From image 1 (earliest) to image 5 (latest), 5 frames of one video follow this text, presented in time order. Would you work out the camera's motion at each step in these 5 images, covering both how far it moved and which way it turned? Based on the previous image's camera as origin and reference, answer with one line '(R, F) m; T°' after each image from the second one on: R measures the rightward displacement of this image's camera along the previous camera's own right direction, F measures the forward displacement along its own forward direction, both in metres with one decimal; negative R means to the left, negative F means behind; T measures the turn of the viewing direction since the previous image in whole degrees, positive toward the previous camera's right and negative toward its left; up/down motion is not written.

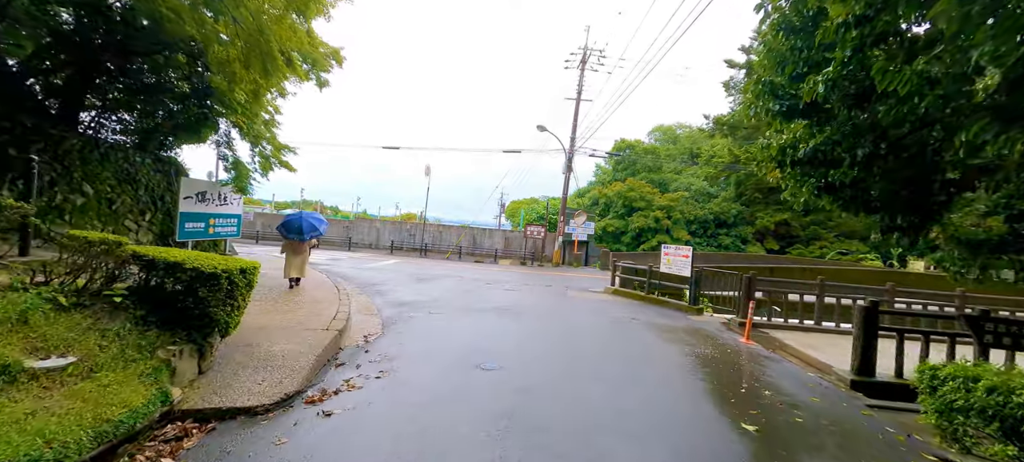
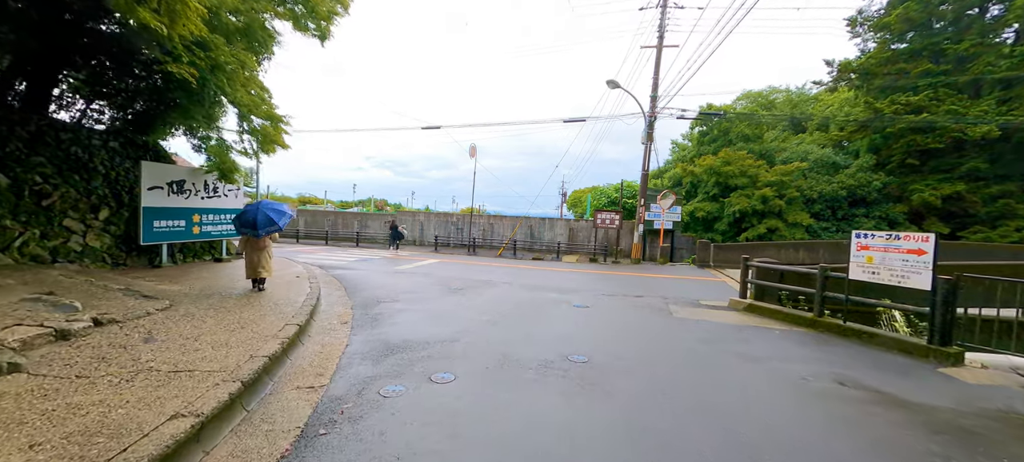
(-0.1, +3.6) m; -8°
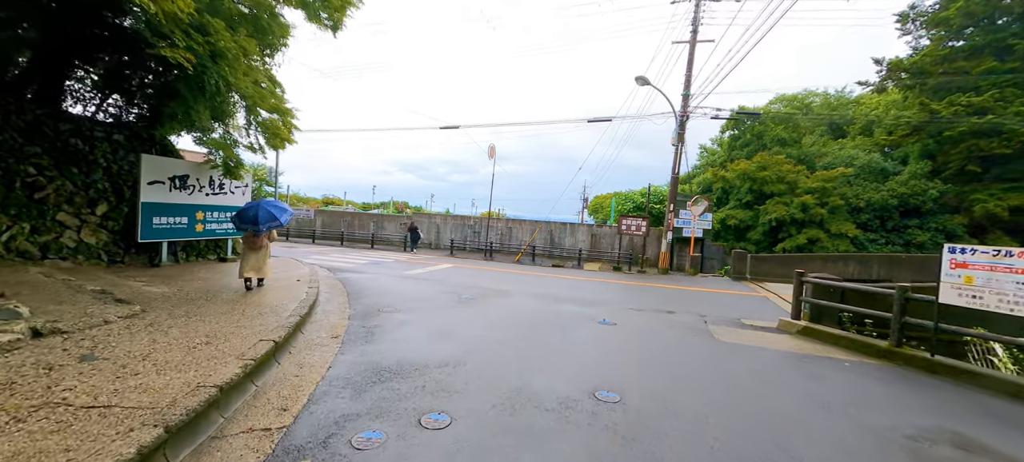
(0.0, +0.7) m; -3°
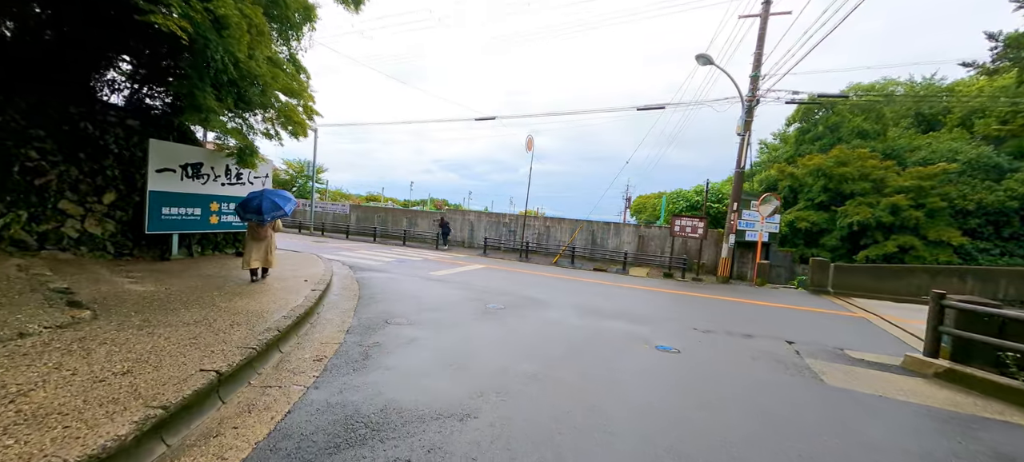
(0.0, +1.2) m; -5°
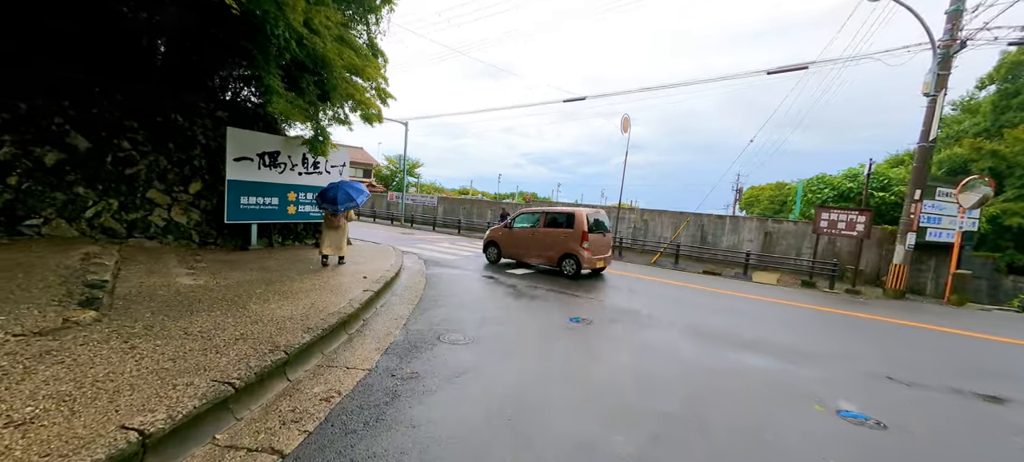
(0.0, +1.3) m; -13°
